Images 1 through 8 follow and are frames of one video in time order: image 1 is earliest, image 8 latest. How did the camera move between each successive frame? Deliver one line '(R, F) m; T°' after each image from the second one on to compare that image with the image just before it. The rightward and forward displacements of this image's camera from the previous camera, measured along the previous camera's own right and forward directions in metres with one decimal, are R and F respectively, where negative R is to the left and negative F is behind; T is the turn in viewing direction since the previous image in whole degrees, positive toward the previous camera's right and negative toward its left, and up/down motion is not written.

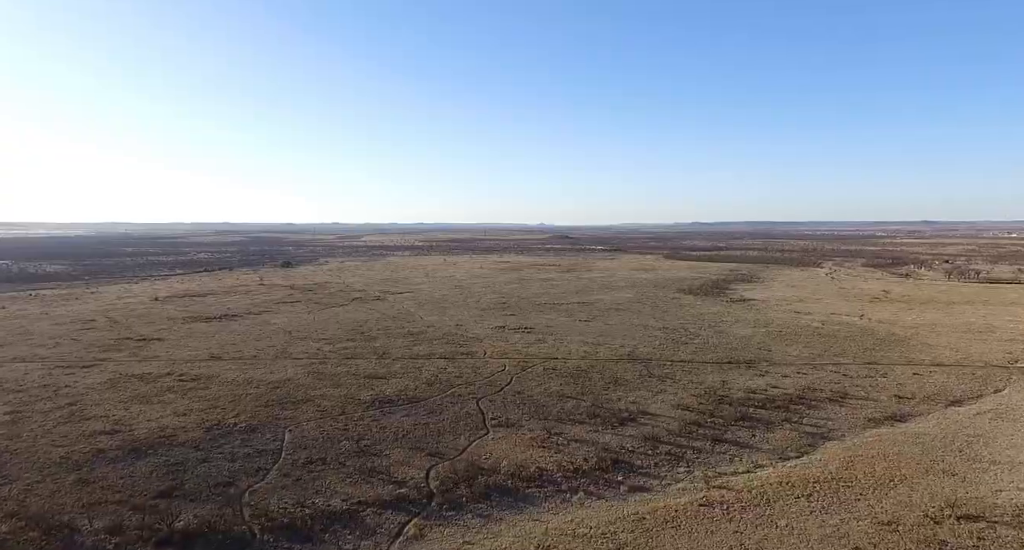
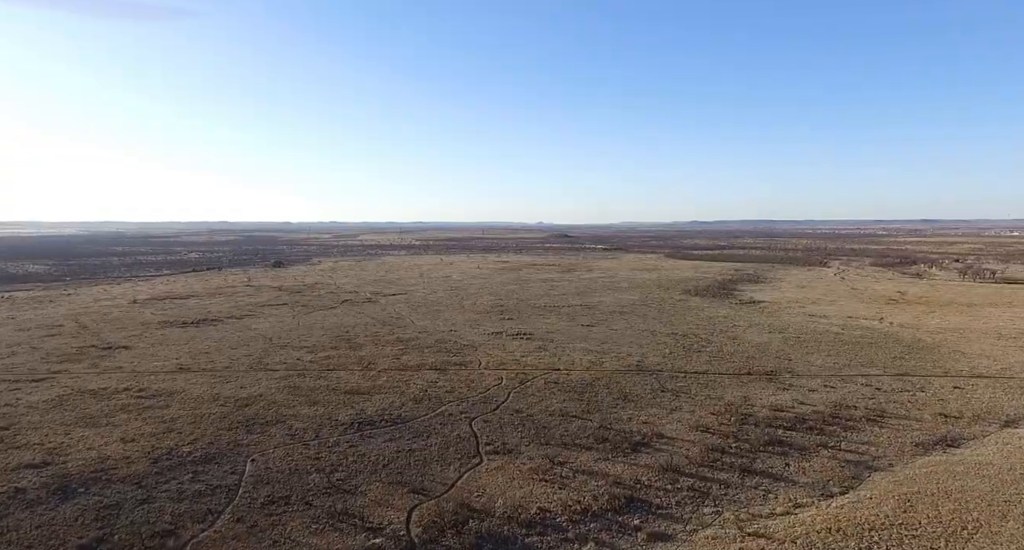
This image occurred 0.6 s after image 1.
(0.0, +1.5) m; 0°
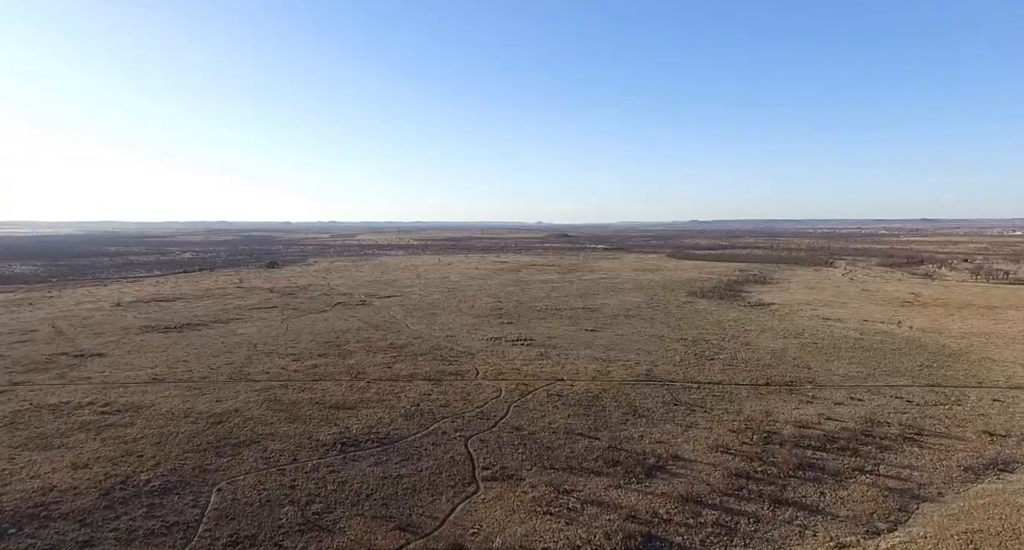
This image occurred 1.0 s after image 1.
(0.0, +1.1) m; 0°
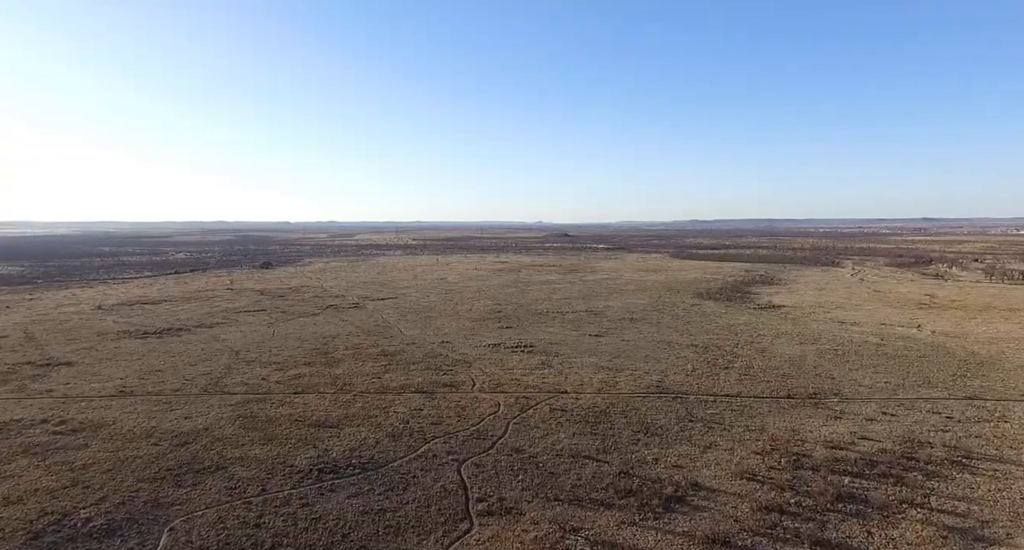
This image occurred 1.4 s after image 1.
(0.0, +1.2) m; 0°
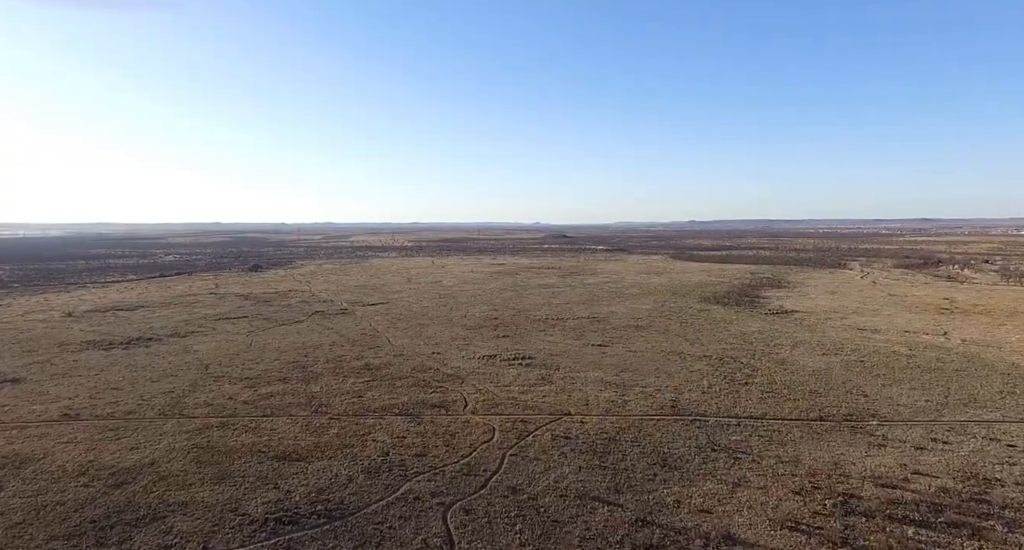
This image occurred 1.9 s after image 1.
(0.0, +1.5) m; 0°
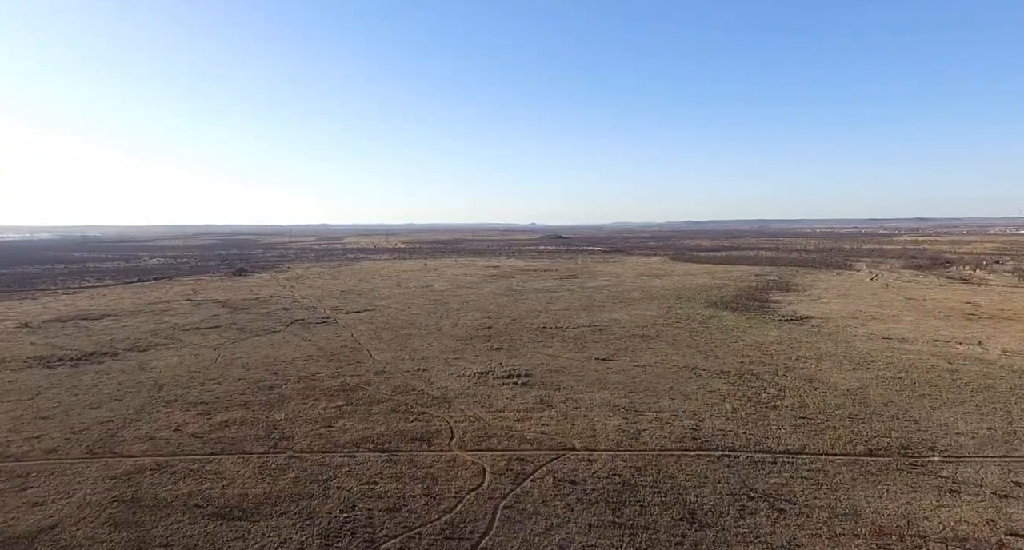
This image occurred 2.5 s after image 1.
(0.0, +1.8) m; 0°
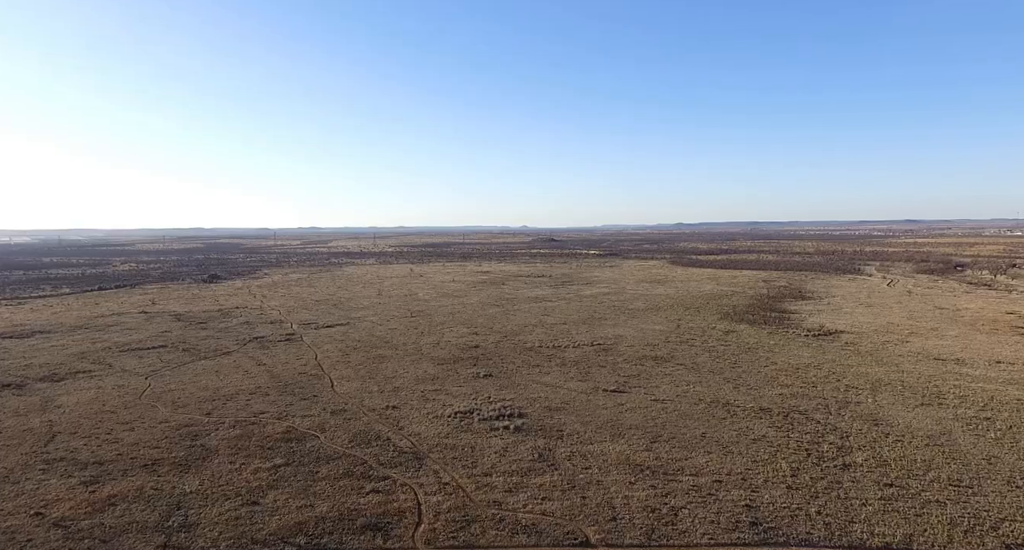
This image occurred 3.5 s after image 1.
(0.0, +2.9) m; +1°
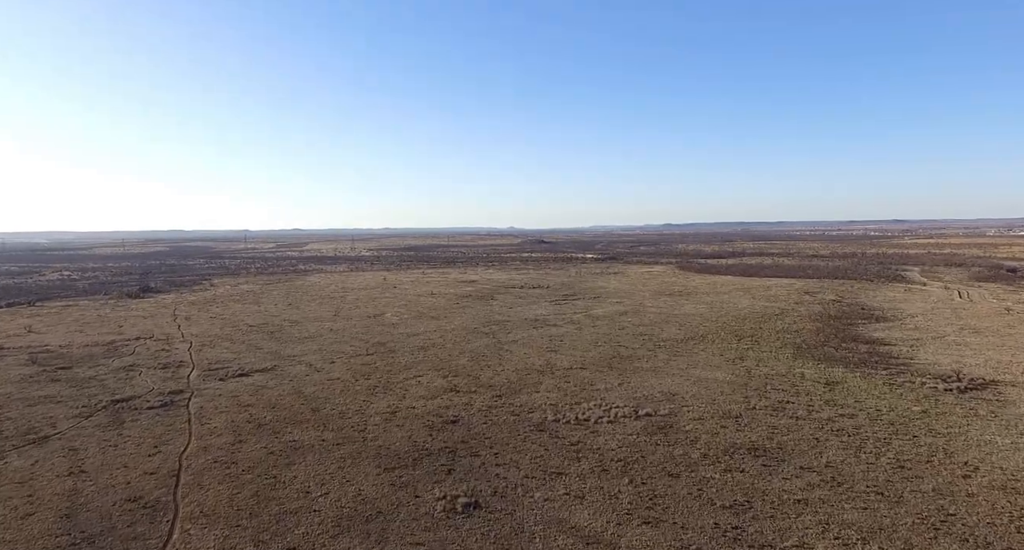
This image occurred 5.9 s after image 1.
(-0.2, +7.1) m; +1°
